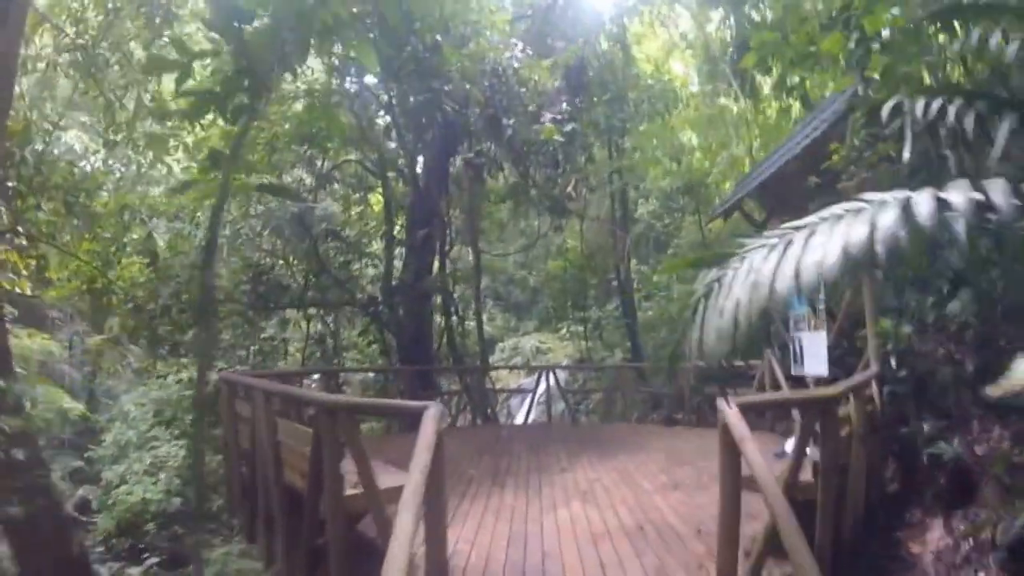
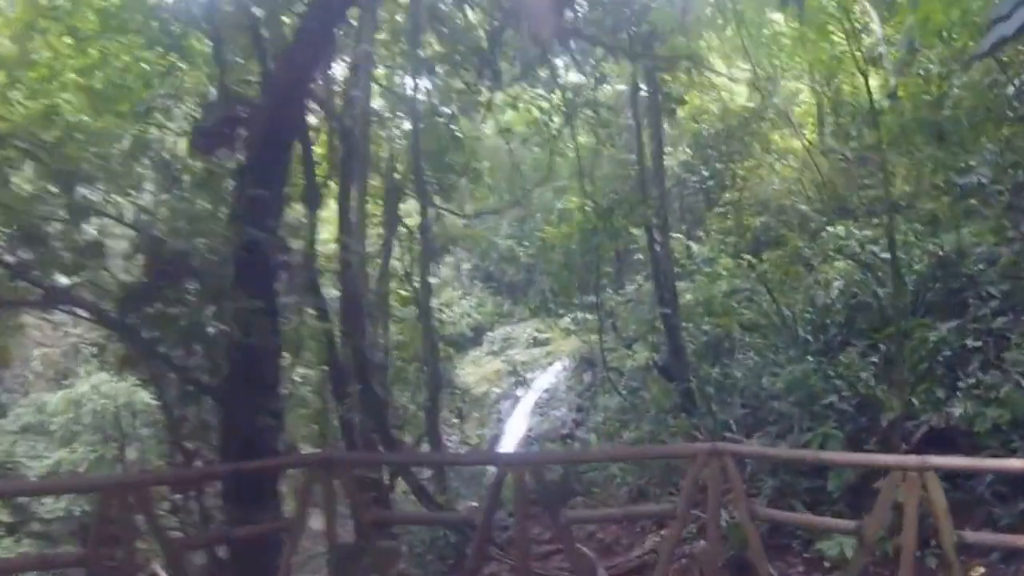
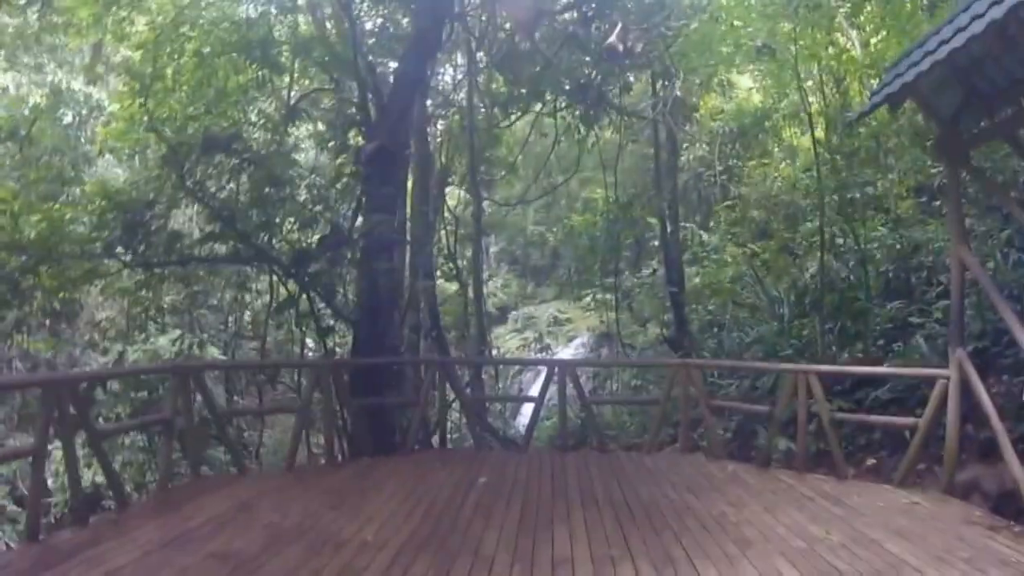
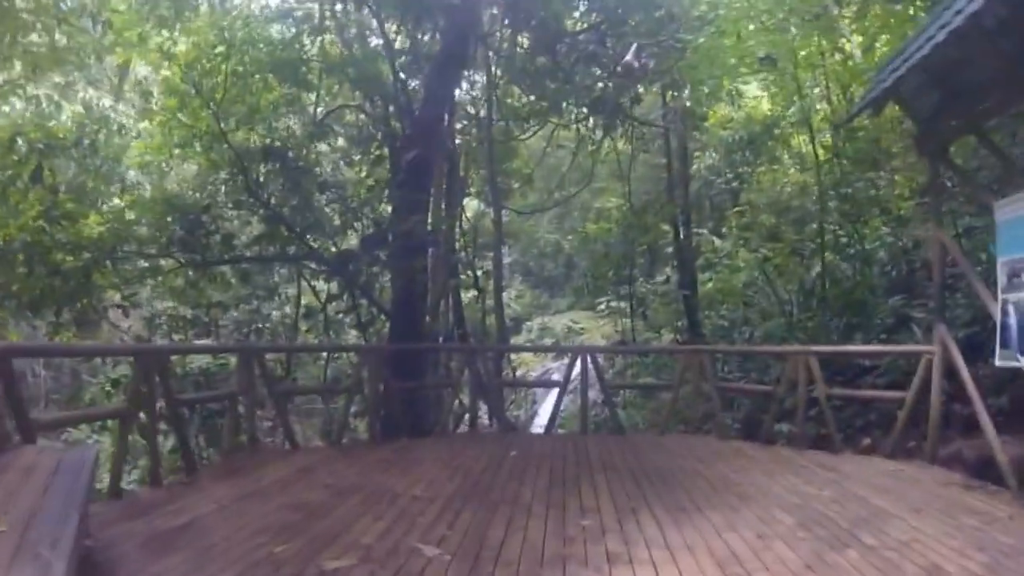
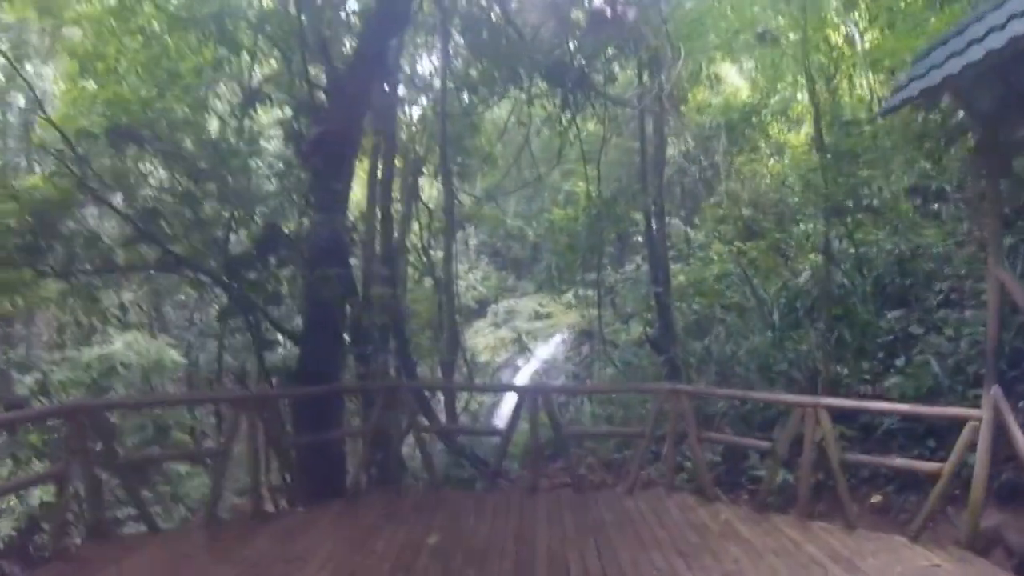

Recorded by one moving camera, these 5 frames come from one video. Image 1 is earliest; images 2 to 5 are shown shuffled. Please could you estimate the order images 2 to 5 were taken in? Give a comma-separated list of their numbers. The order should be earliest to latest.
4, 3, 5, 2
